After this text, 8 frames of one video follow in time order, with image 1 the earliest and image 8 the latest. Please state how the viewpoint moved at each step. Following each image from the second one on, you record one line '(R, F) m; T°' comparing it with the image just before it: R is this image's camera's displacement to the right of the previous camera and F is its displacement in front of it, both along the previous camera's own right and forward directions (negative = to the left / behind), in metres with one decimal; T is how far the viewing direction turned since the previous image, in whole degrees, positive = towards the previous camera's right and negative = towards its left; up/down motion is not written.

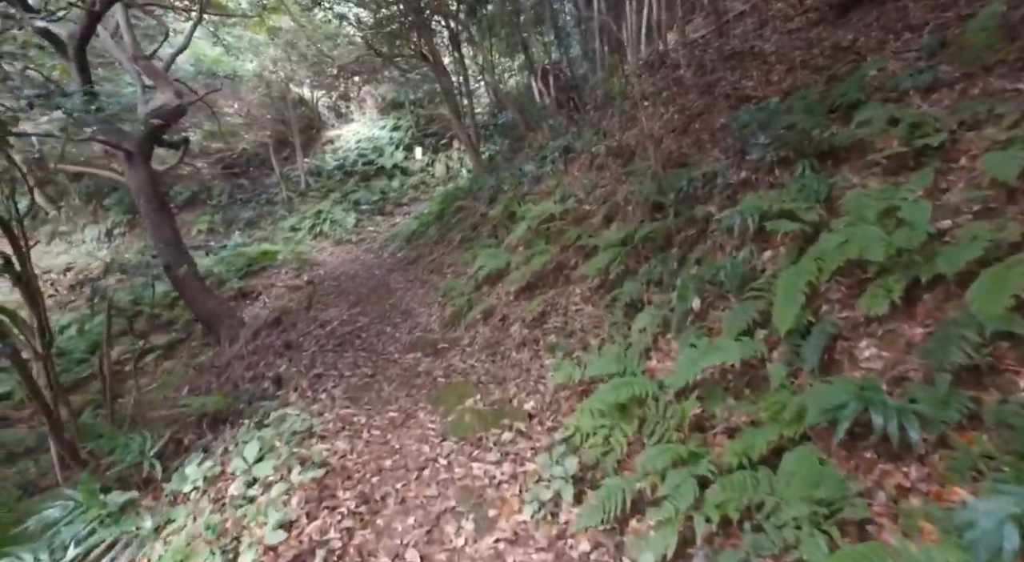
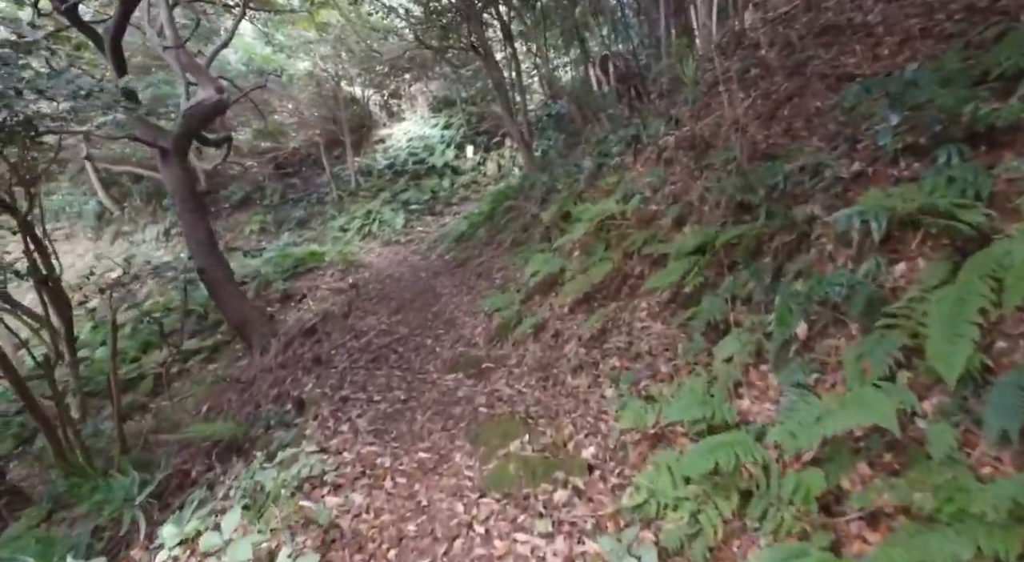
(0.0, +0.7) m; -5°
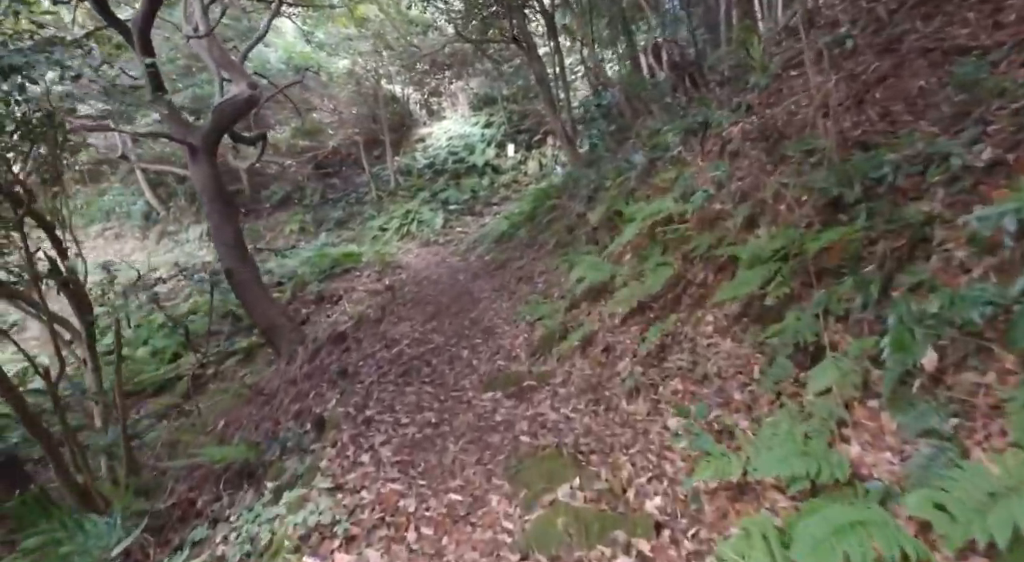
(0.0, +0.6) m; -4°
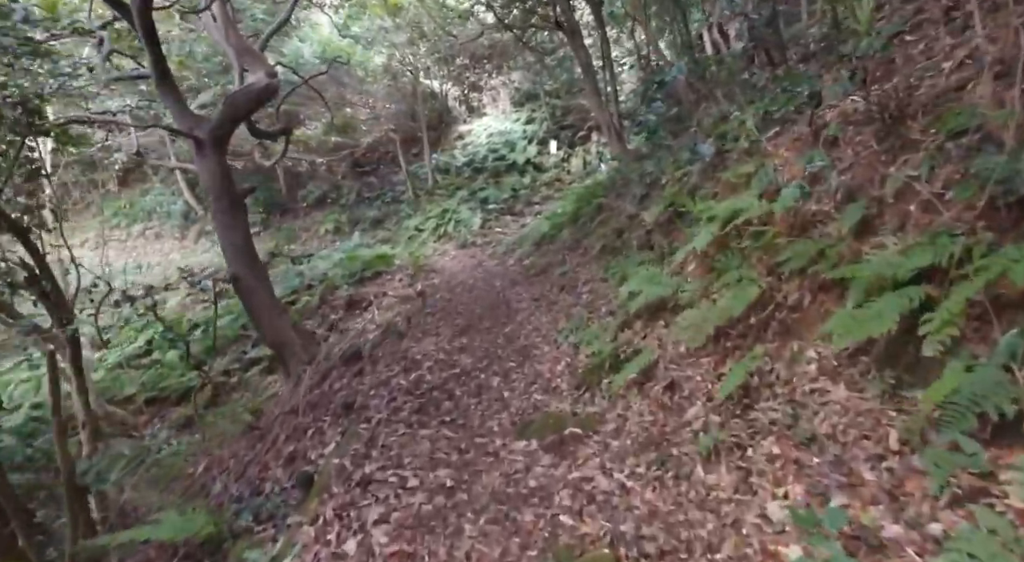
(0.0, +0.9) m; -4°
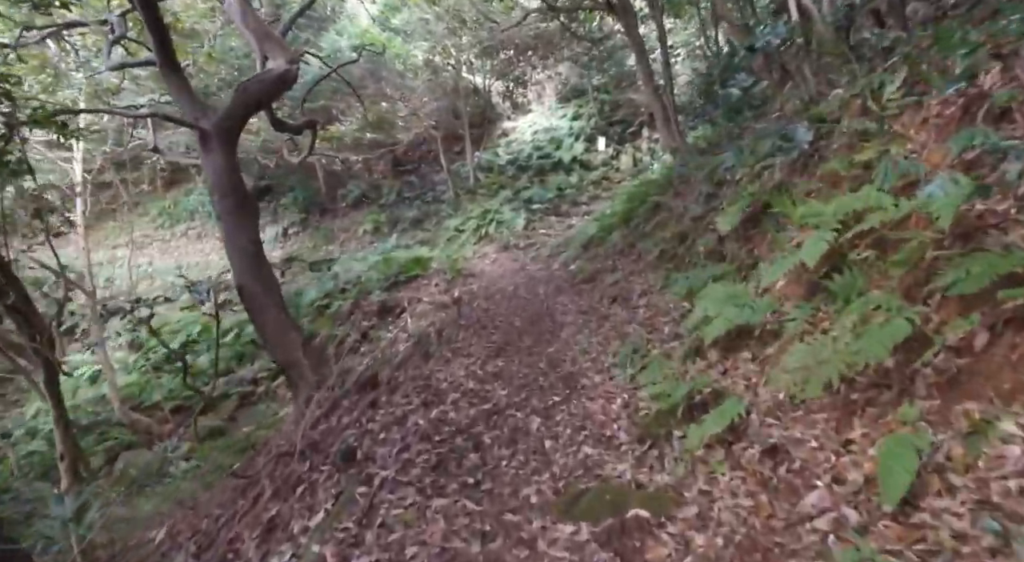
(0.0, +0.9) m; -4°
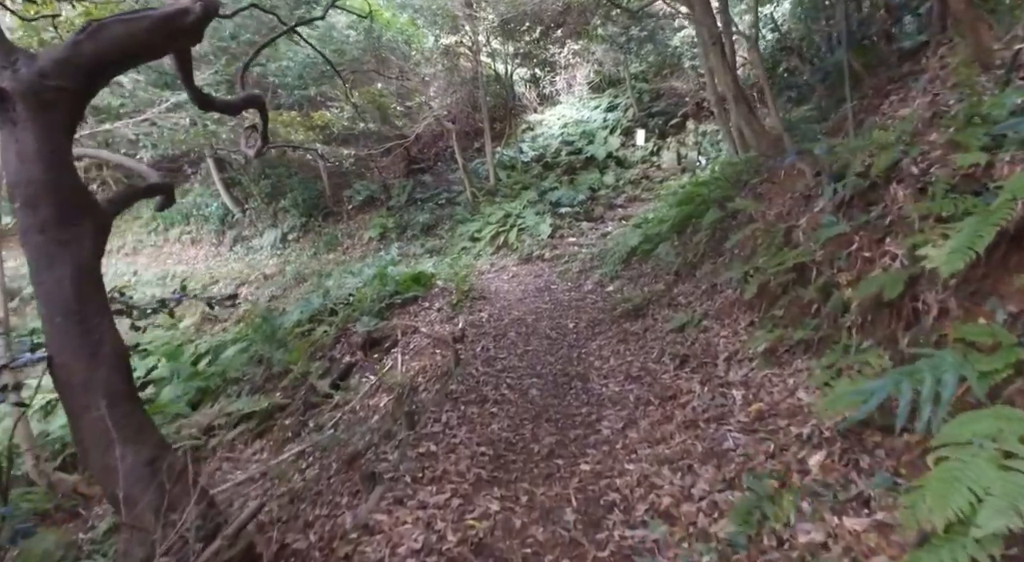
(+0.1, +2.4) m; -3°
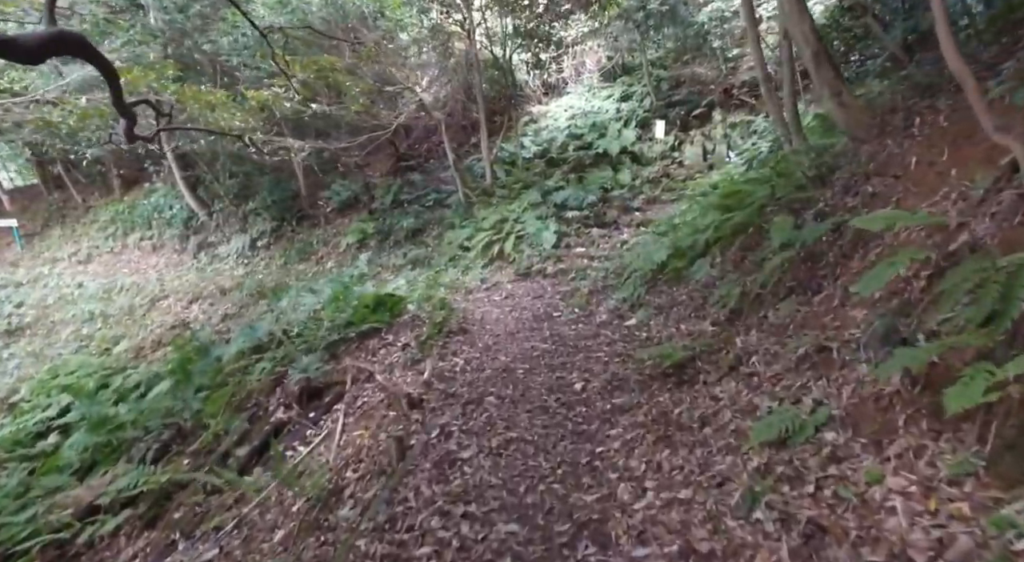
(+0.2, +2.4) m; -1°
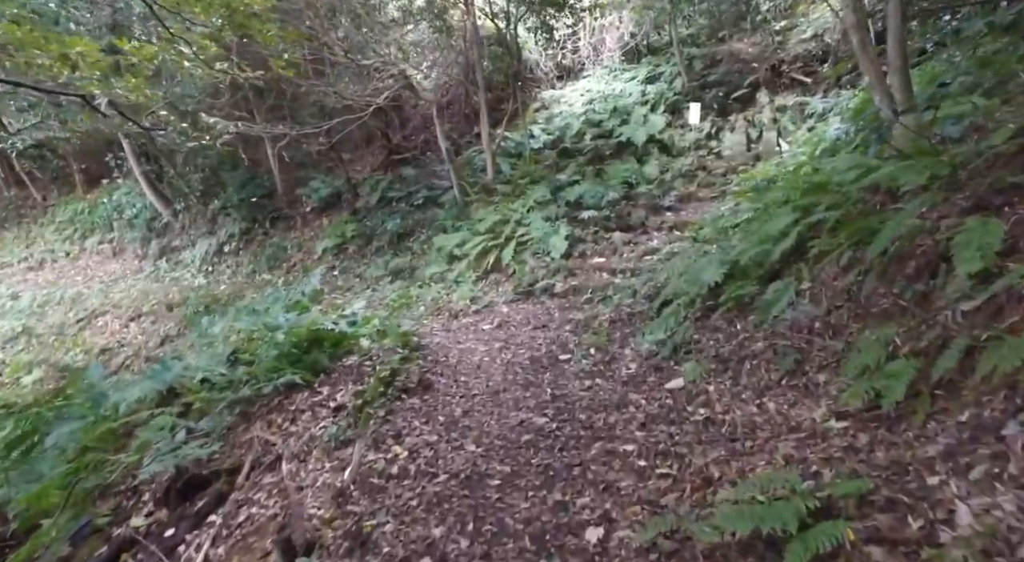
(+0.3, +2.5) m; -2°
